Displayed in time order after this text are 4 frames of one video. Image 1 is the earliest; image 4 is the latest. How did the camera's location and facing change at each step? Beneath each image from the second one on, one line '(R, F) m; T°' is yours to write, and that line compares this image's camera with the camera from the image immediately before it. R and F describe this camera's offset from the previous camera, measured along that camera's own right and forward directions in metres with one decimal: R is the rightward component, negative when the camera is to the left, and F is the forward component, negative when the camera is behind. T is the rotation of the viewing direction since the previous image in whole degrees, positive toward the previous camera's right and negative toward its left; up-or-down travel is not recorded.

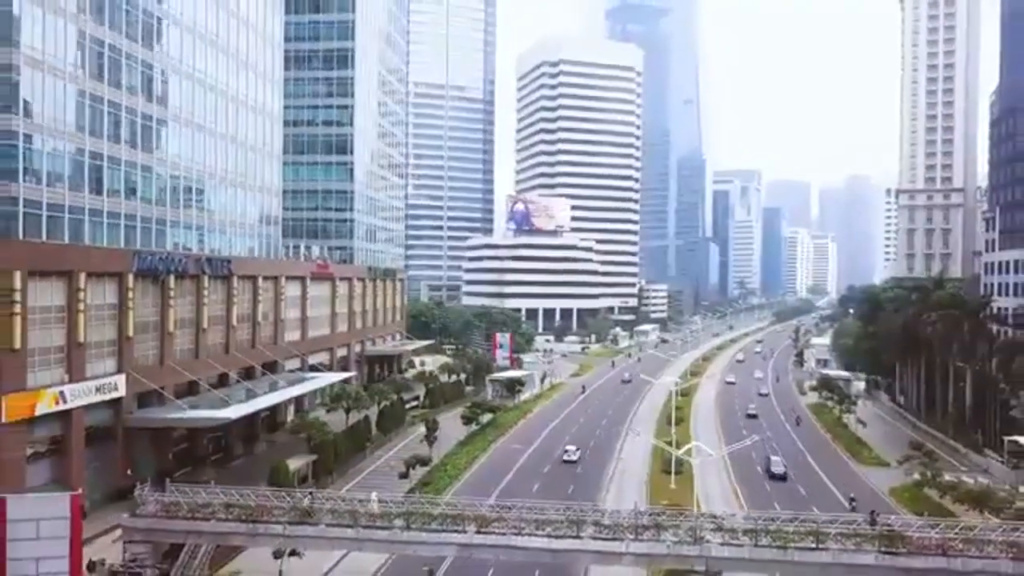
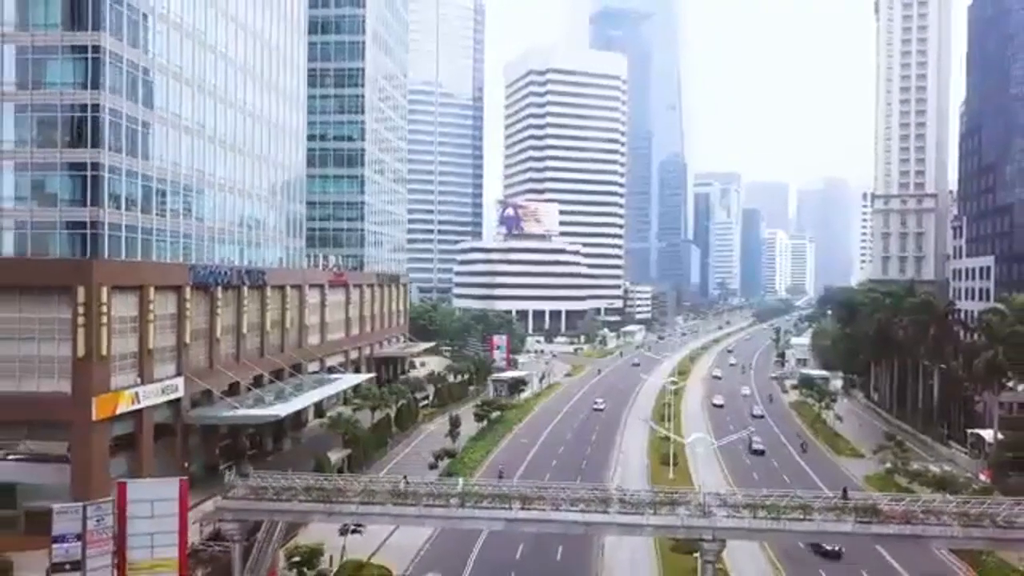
(-2.1, -5.8) m; +1°
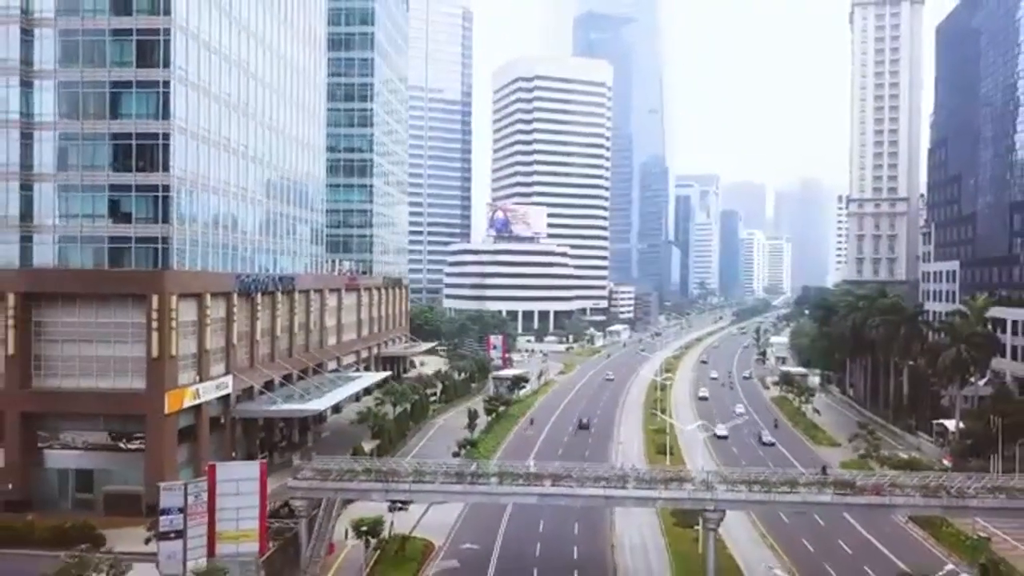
(-2.3, -6.1) m; +1°
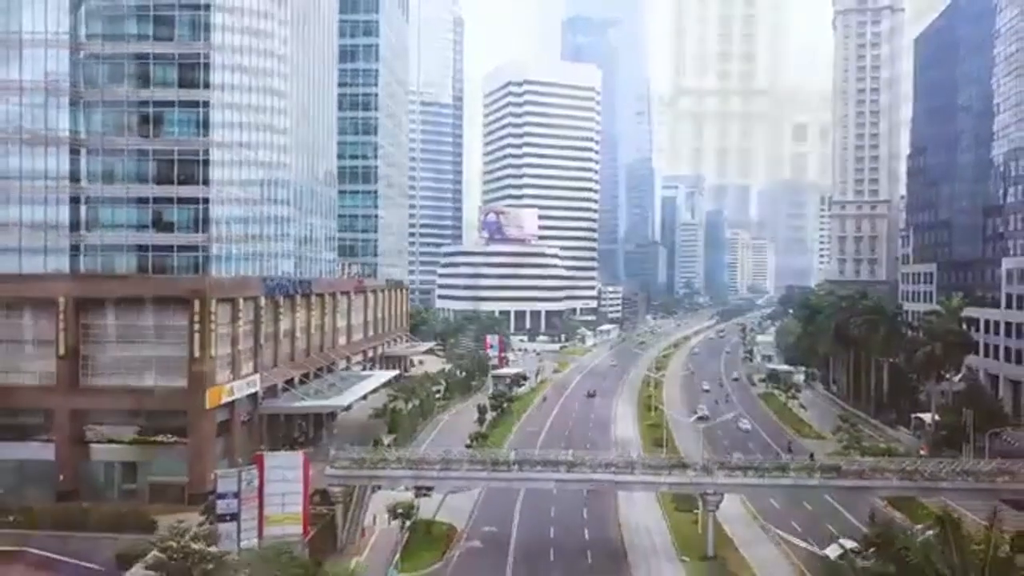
(-1.6, -4.3) m; +1°
